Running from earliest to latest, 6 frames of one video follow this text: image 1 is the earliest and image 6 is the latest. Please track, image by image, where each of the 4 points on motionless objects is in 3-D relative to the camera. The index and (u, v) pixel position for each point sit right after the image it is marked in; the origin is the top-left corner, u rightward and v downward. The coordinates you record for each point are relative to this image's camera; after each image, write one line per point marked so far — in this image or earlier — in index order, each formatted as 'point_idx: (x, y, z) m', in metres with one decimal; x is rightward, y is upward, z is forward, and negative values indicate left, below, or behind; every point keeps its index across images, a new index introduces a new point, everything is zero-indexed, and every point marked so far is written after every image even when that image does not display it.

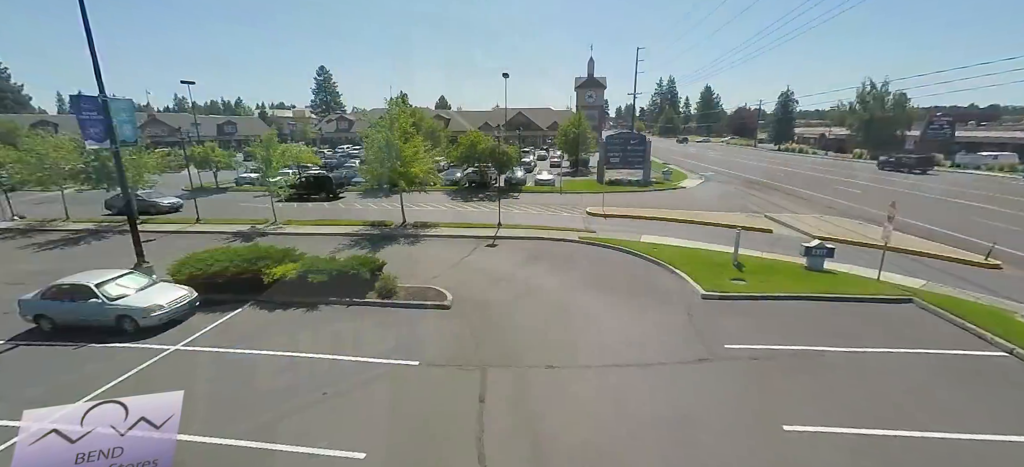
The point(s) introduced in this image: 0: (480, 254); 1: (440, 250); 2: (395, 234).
0: (-1.1, -0.7, +13.9) m
1: (-2.6, -0.6, +14.8) m
2: (-4.6, -0.1, +16.2) m
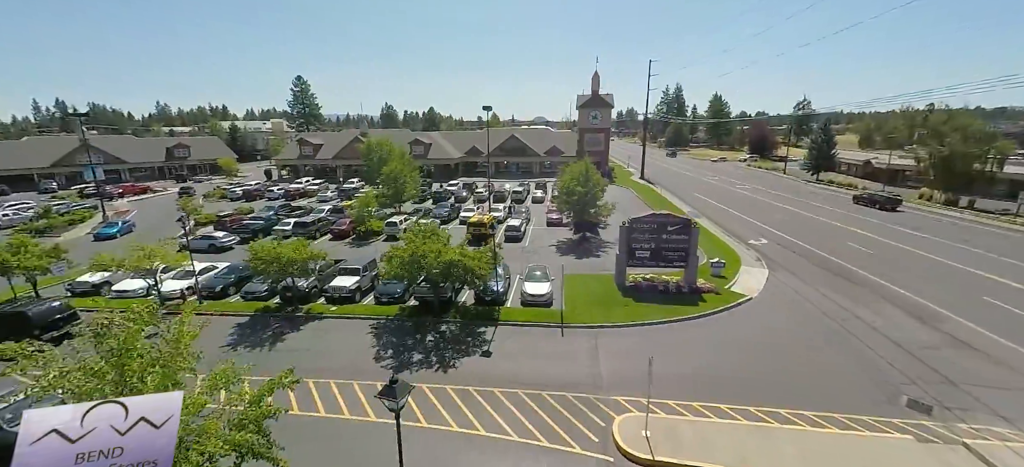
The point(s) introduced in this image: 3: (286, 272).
0: (-2.2, -7.1, +3.6) m
1: (-3.7, -7.0, +4.5) m
2: (-5.7, -6.5, +5.9) m
3: (-9.6, -1.7, +17.3) m
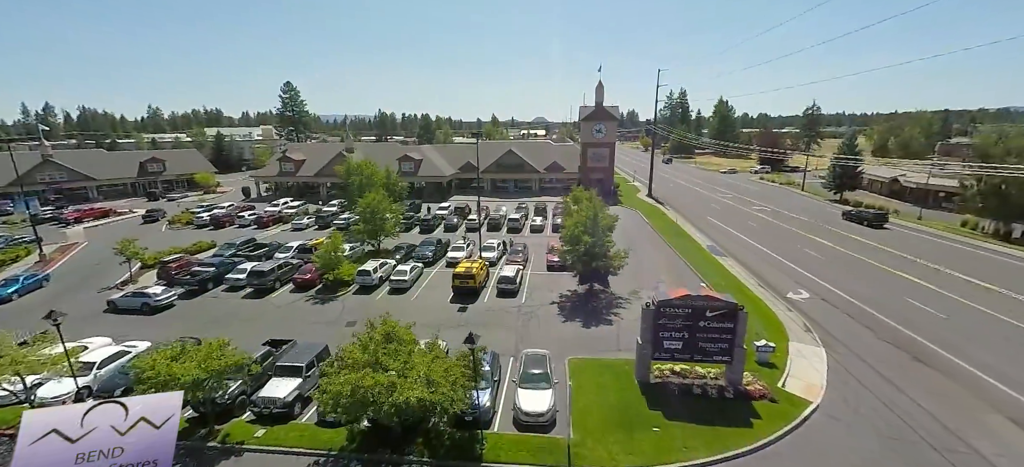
0: (-2.6, -10.3, -1.1) m
1: (-4.0, -10.2, -0.2) m
2: (-6.0, -9.7, +1.2) m
3: (-9.9, -4.9, +12.6) m
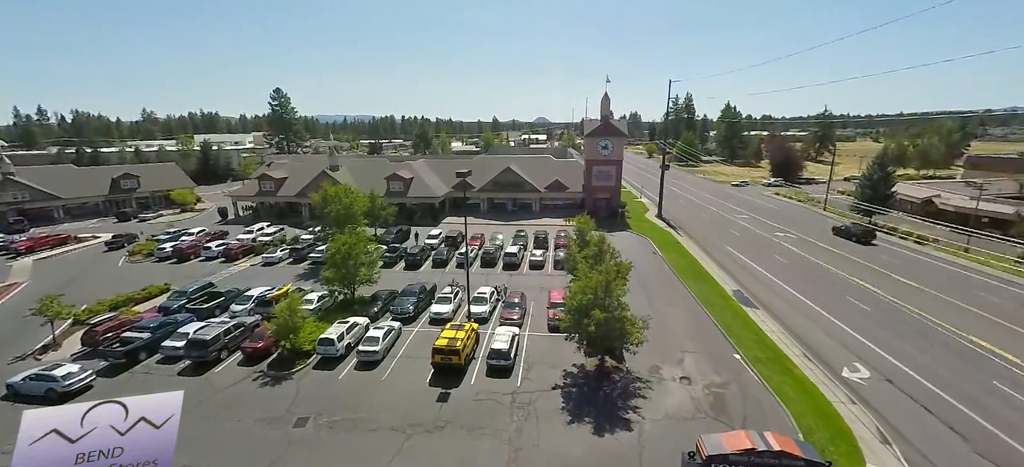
0: (-3.0, -13.5, -5.7) m
1: (-4.4, -13.4, -4.8) m
2: (-6.4, -12.9, -3.4) m
3: (-10.3, -8.1, +8.1) m
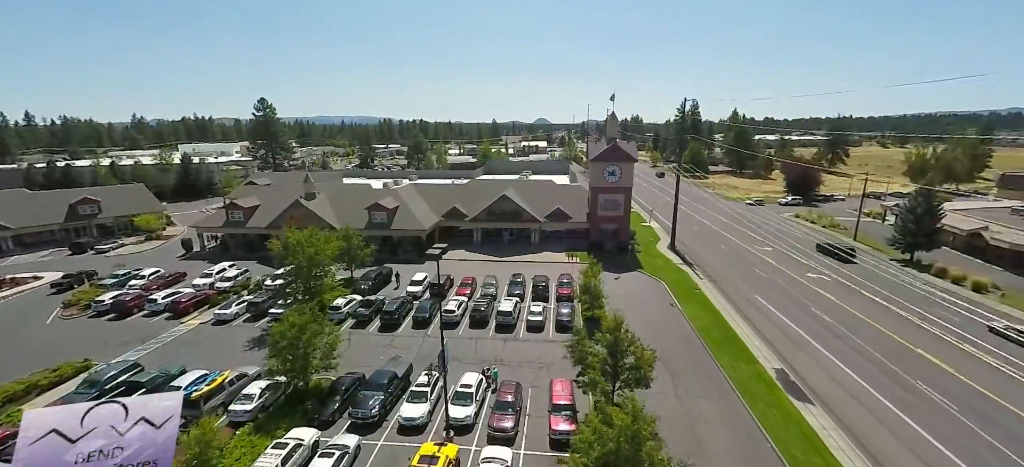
0: (-3.4, -17.6, -11.2) m
1: (-4.9, -17.4, -10.4) m
2: (-6.9, -17.0, -9.0) m
3: (-10.7, -12.2, +2.5) m
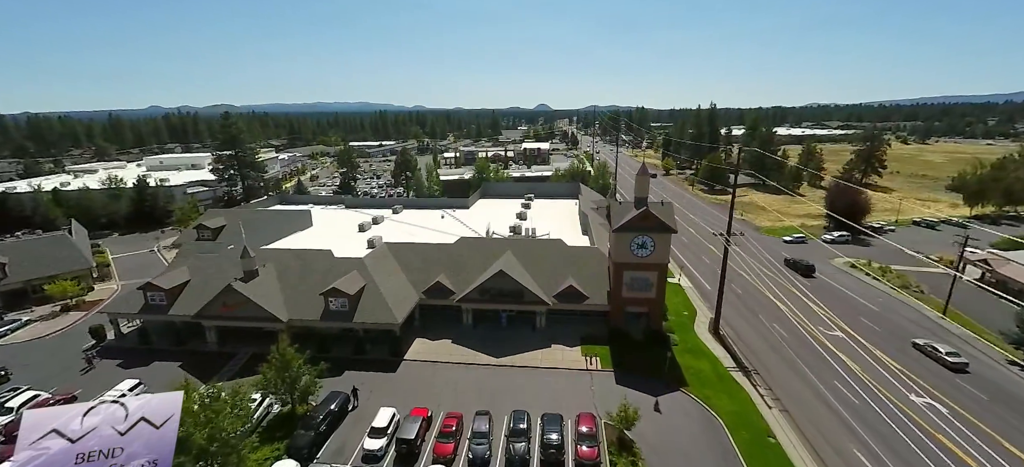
0: (-3.4, -27.5, -21.4) m
1: (-4.8, -27.3, -20.6) m
2: (-6.8, -26.8, -19.2) m
3: (-10.7, -21.7, -7.9) m
